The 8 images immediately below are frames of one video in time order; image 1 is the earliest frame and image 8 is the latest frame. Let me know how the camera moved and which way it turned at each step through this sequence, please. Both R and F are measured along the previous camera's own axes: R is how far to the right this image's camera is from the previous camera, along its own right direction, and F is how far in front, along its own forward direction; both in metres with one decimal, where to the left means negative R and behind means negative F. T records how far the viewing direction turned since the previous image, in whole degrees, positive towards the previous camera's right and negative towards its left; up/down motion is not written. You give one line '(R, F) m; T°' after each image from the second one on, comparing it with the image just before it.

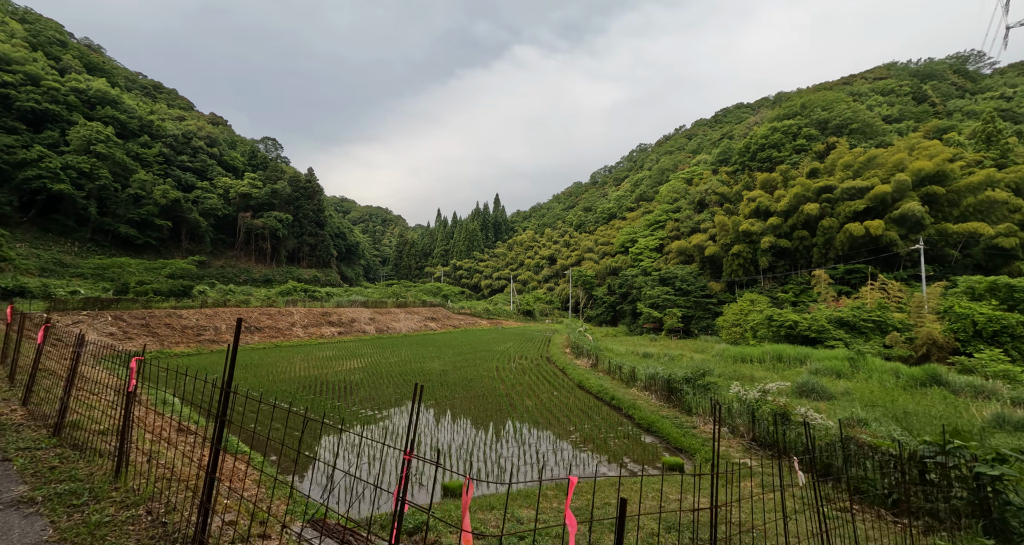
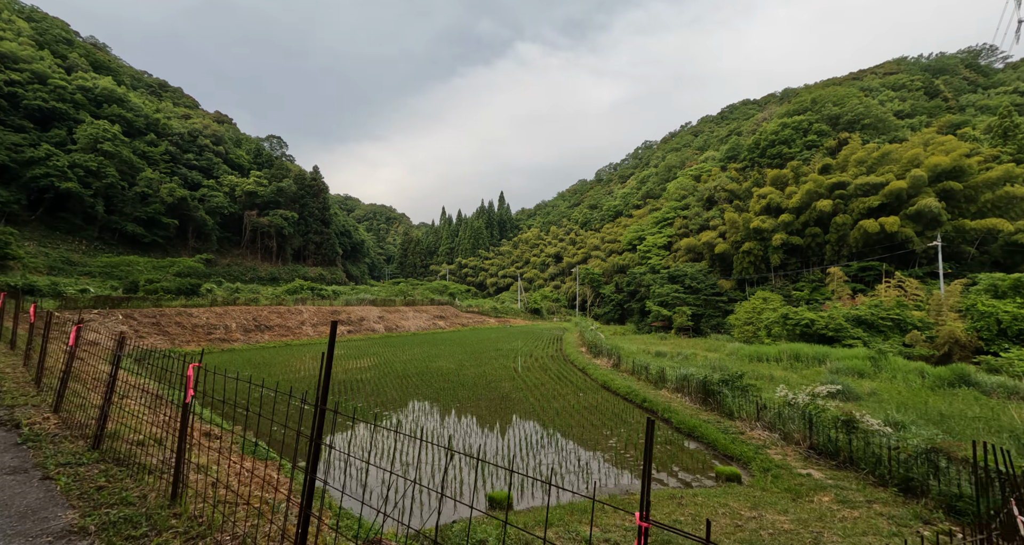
(-0.3, +0.2) m; 0°
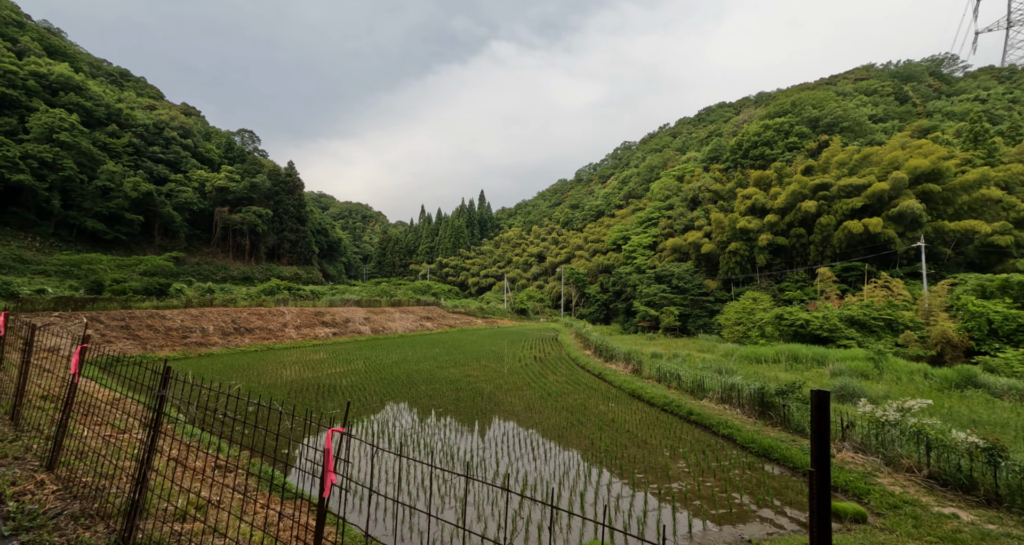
(-0.7, +0.5) m; +3°
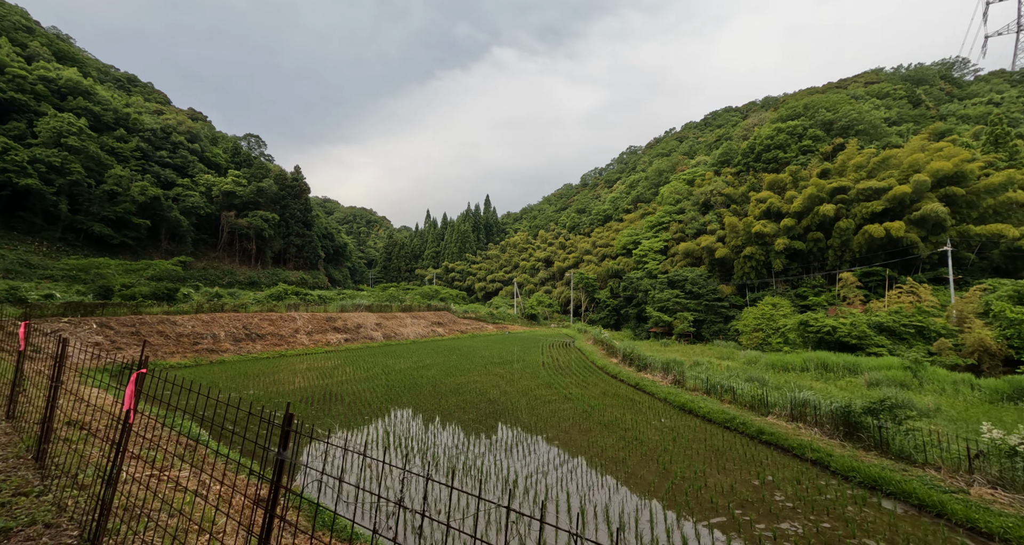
(-0.5, +0.4) m; 0°
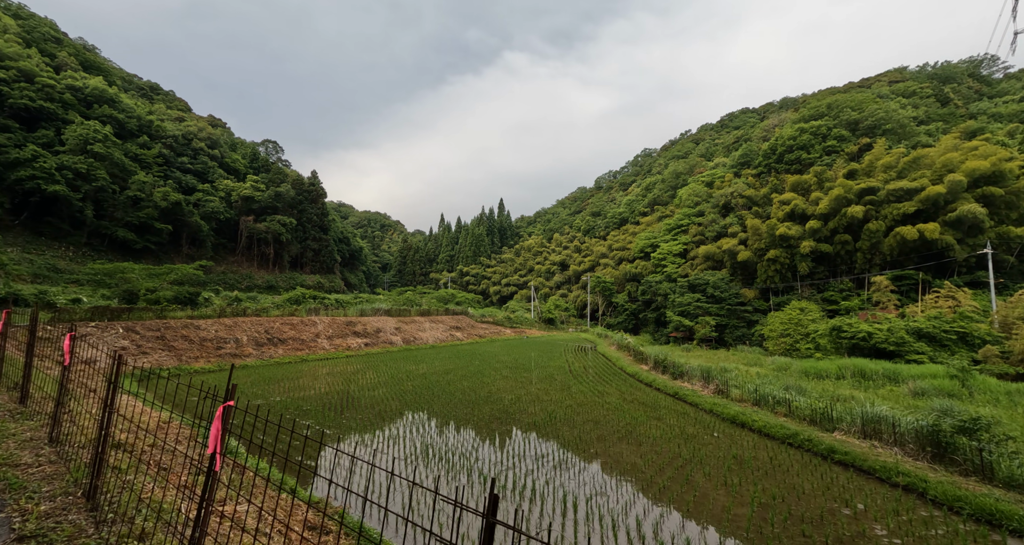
(-0.4, +0.3) m; -2°
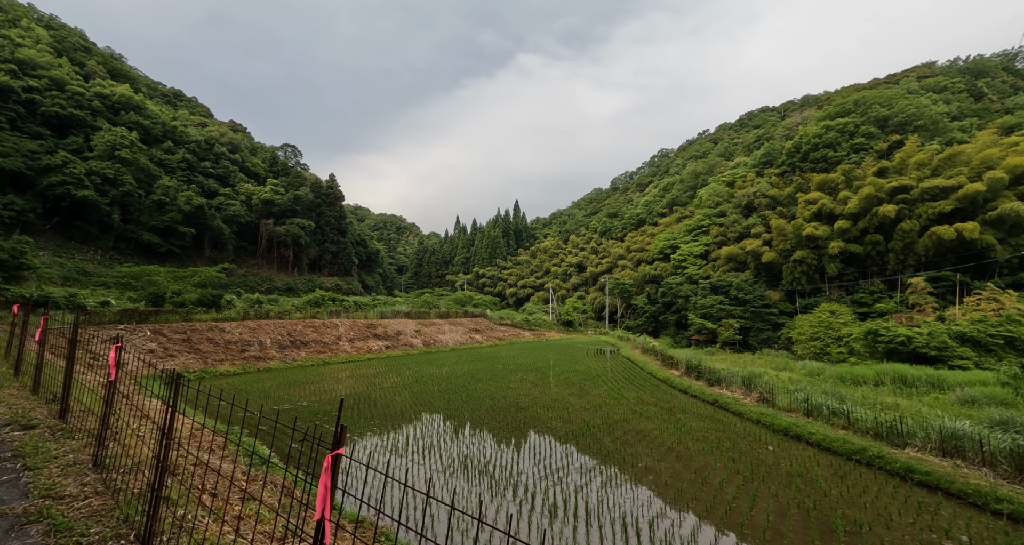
(-0.3, +0.2) m; -2°
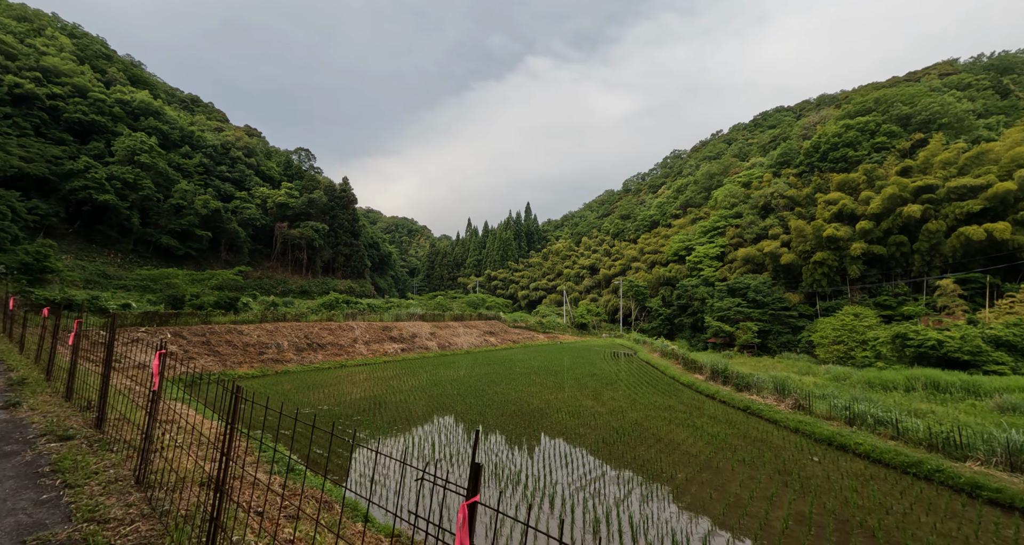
(-0.2, +0.2) m; -1°
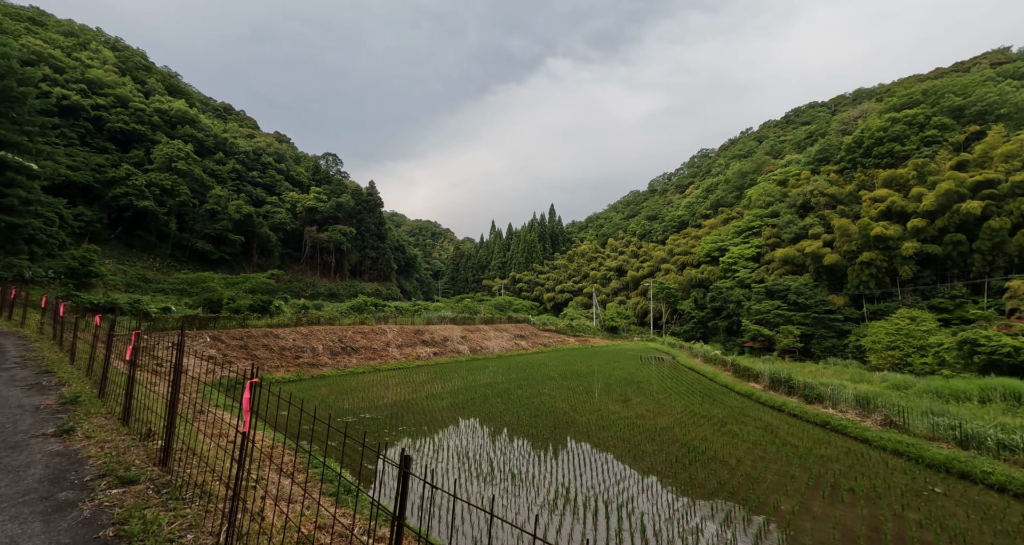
(-0.5, +0.4) m; -3°
